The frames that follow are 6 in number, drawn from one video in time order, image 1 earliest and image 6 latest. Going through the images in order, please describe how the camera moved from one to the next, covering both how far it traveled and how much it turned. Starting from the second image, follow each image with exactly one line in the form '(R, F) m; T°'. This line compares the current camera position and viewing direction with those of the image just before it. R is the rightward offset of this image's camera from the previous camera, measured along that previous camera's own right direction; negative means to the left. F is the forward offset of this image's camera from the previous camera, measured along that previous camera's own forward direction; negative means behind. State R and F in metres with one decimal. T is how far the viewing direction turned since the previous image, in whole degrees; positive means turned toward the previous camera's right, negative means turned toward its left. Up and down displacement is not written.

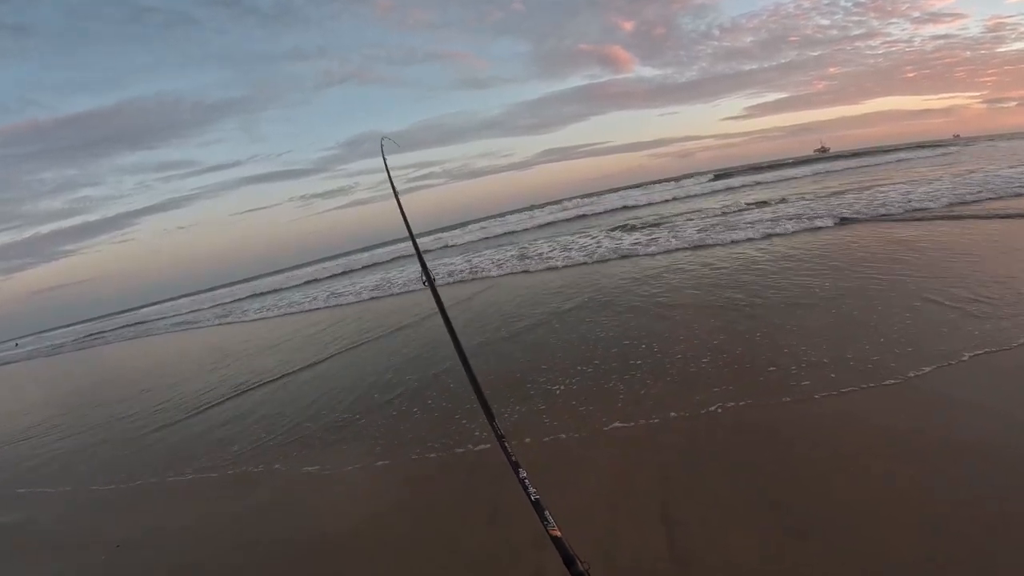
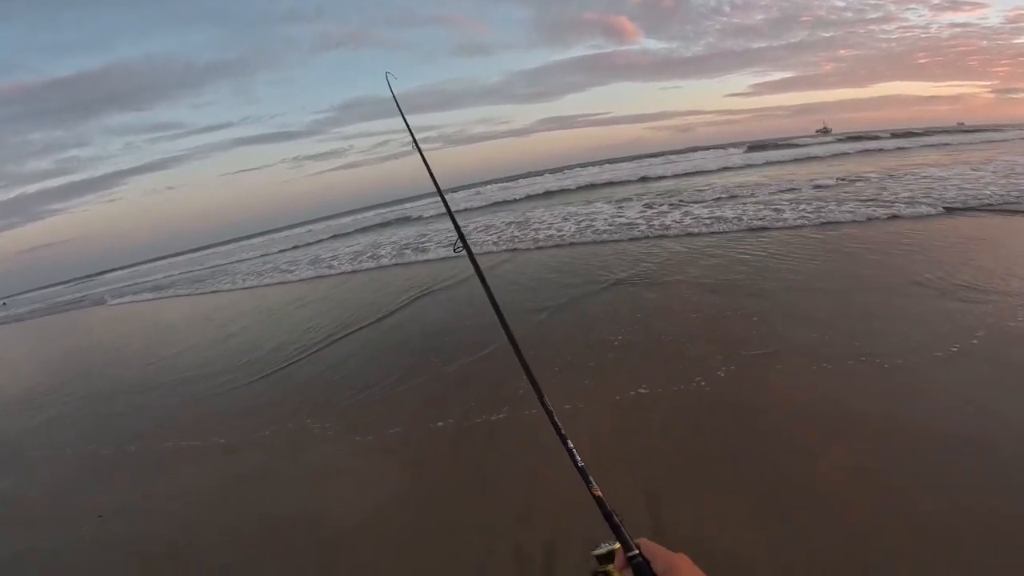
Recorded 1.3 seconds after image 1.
(-0.2, +0.8) m; +1°
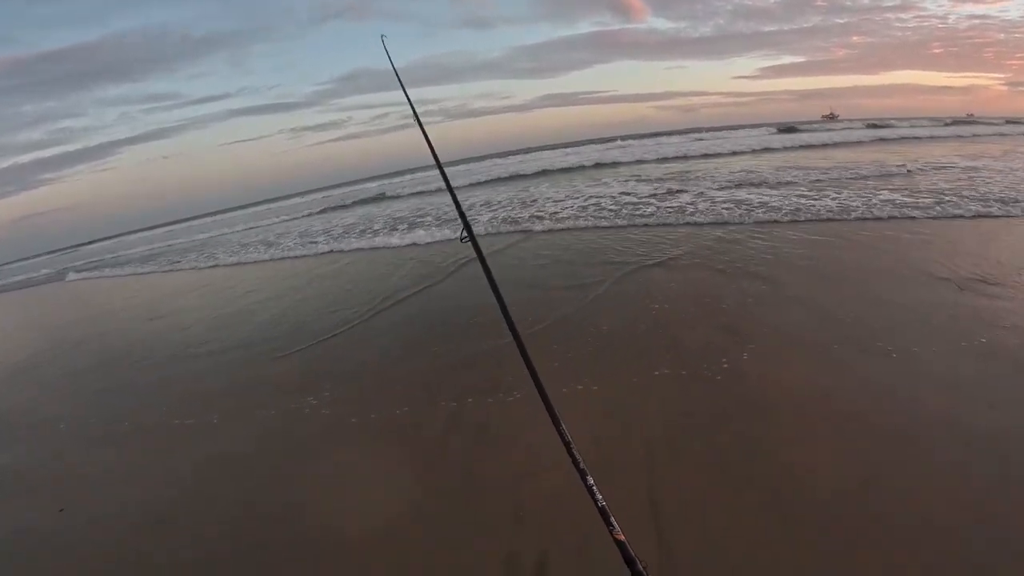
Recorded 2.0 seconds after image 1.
(-0.2, +0.7) m; +1°
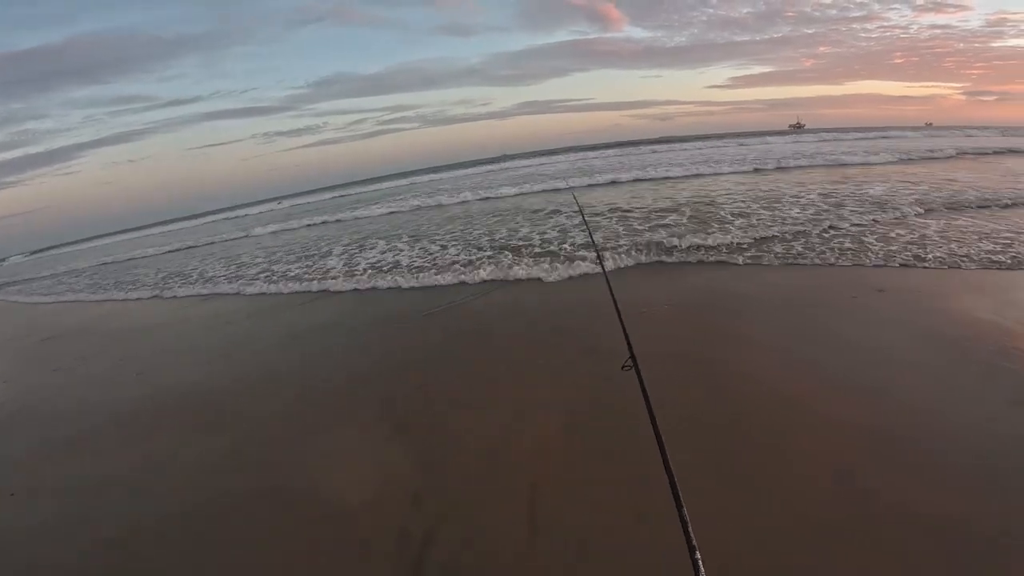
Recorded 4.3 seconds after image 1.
(0.0, -0.2) m; +2°
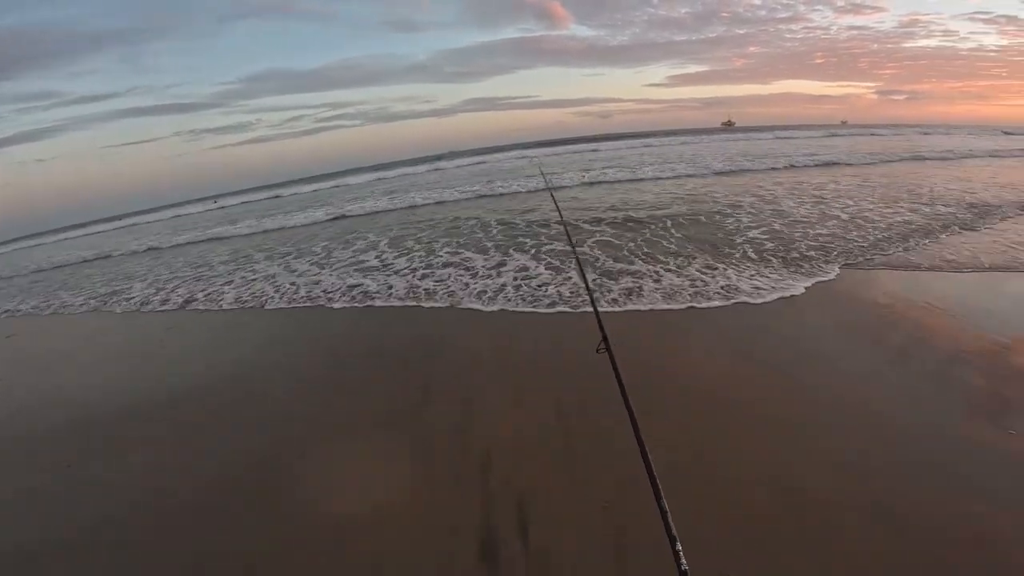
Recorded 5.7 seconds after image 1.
(-0.2, -0.1) m; +6°
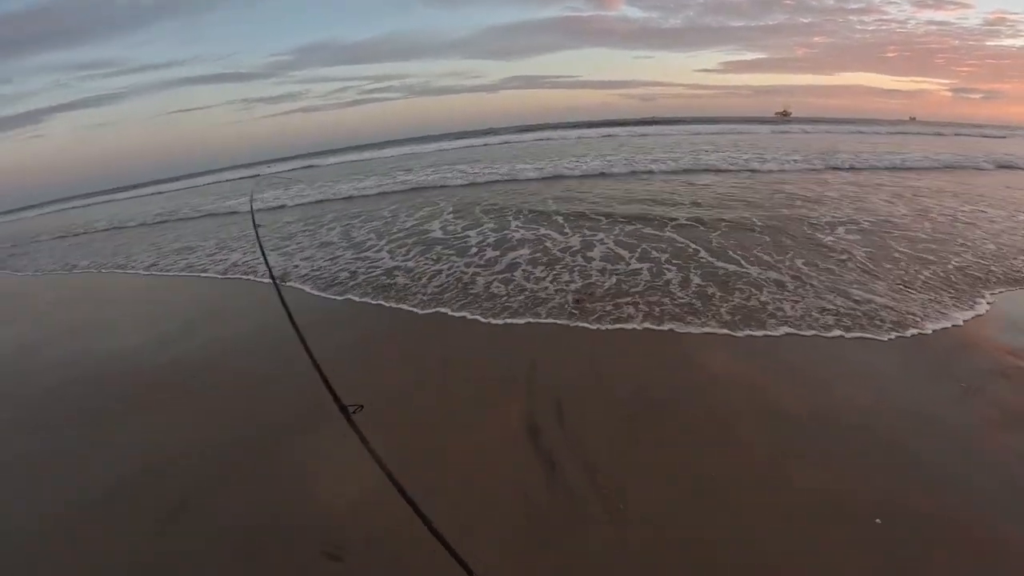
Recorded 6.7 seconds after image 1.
(0.0, +0.1) m; -4°
